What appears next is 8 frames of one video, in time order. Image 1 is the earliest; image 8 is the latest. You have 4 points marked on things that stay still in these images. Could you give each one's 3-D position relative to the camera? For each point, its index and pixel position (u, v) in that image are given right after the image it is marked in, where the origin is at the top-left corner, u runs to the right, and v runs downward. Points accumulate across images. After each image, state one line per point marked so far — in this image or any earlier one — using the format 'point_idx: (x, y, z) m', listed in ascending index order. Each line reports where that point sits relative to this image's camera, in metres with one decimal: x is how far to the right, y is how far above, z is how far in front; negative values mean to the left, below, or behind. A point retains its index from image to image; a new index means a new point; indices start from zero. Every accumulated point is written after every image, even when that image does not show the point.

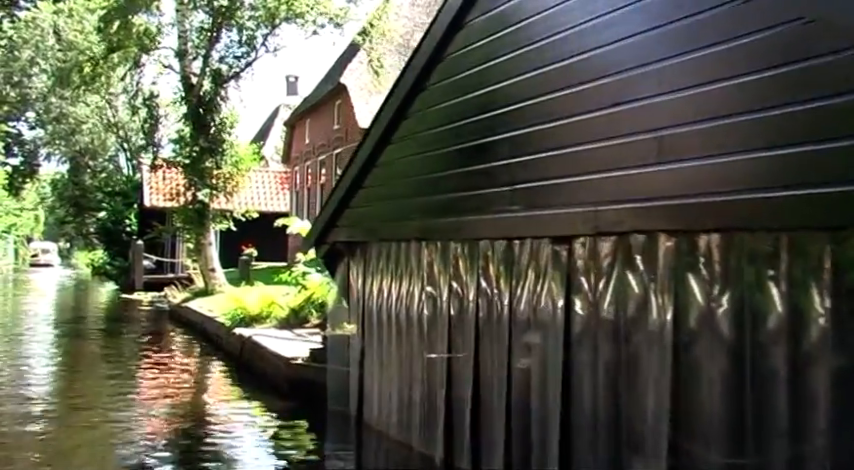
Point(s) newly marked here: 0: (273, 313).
0: (-2.1, -1.1, +14.3) m
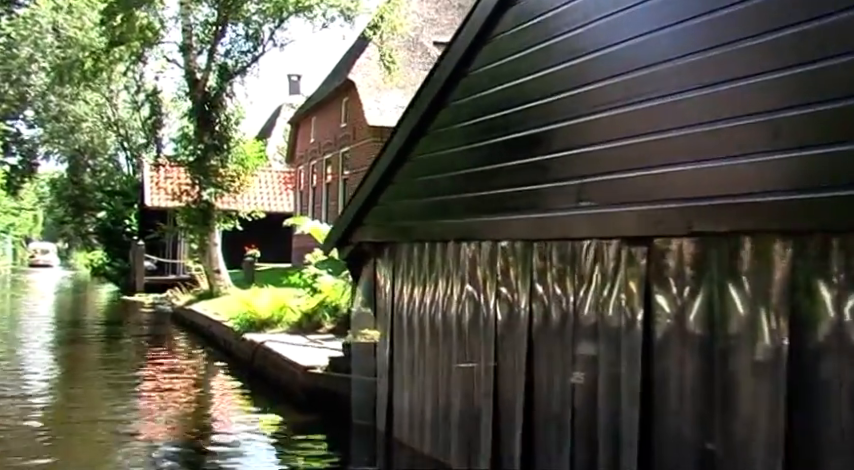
0: (-1.9, -1.1, +13.6) m
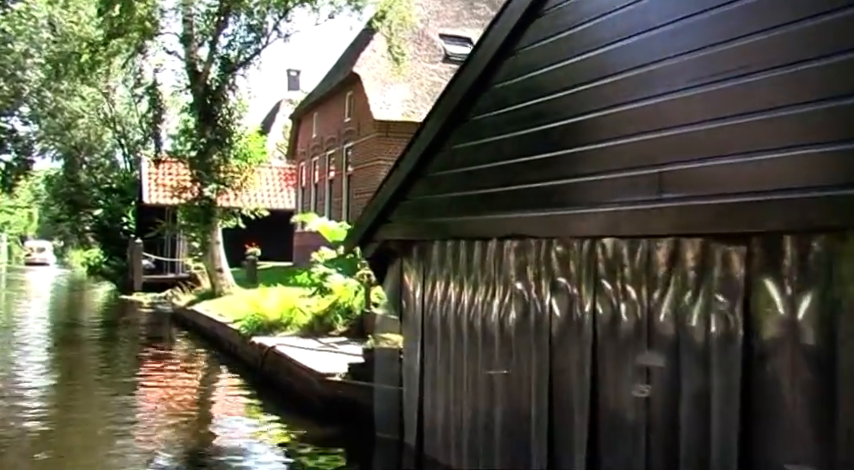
0: (-1.6, -1.1, +13.0) m
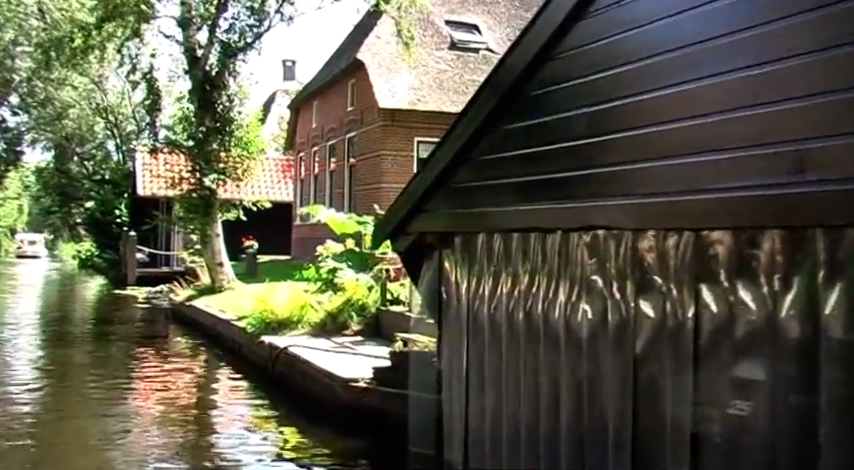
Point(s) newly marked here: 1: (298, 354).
0: (-1.4, -1.0, +12.1) m
1: (-1.2, -1.2, +10.1) m
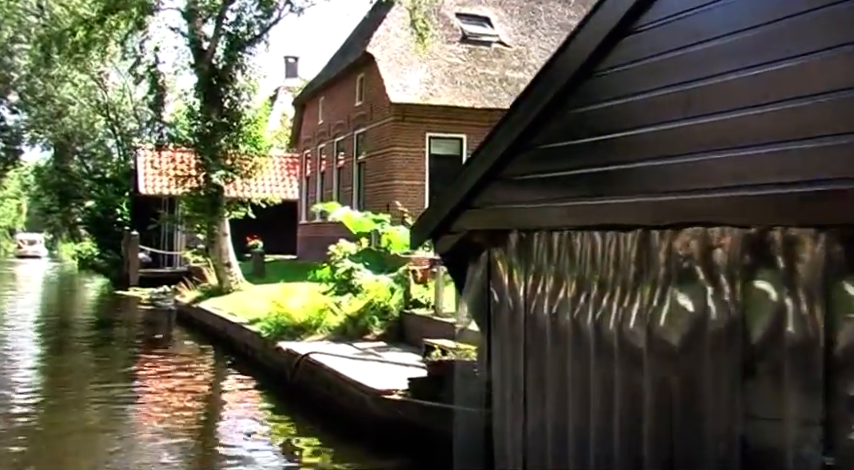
0: (-1.1, -0.9, +11.5) m
1: (-1.0, -1.1, +9.4) m
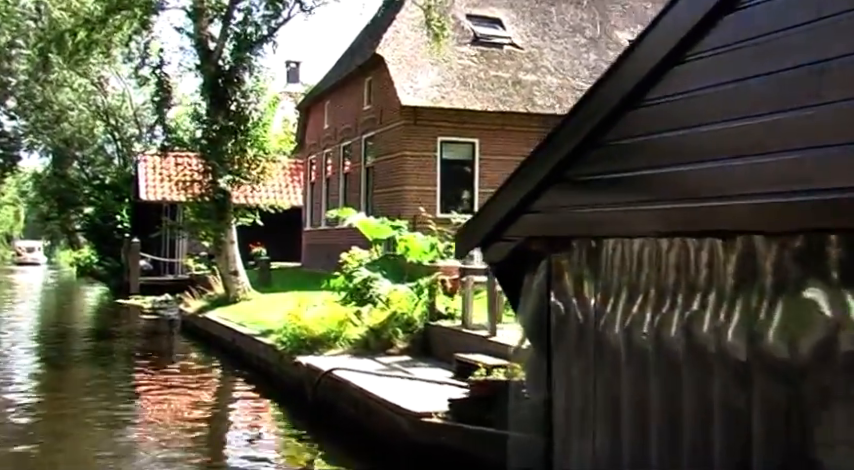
0: (-0.9, -1.0, +10.8) m
1: (-0.7, -1.2, +8.8) m
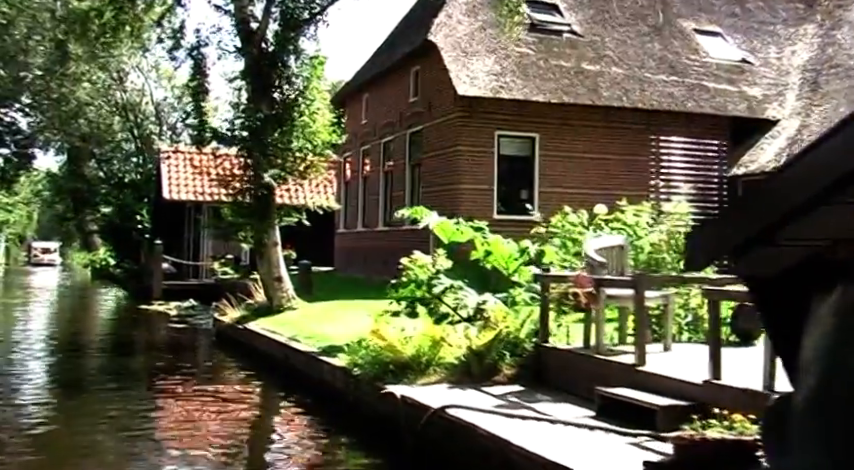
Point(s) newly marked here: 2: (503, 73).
0: (+0.1, -1.0, +8.9) m
1: (+0.2, -1.2, +6.9) m
2: (+1.4, +3.1, +19.9) m
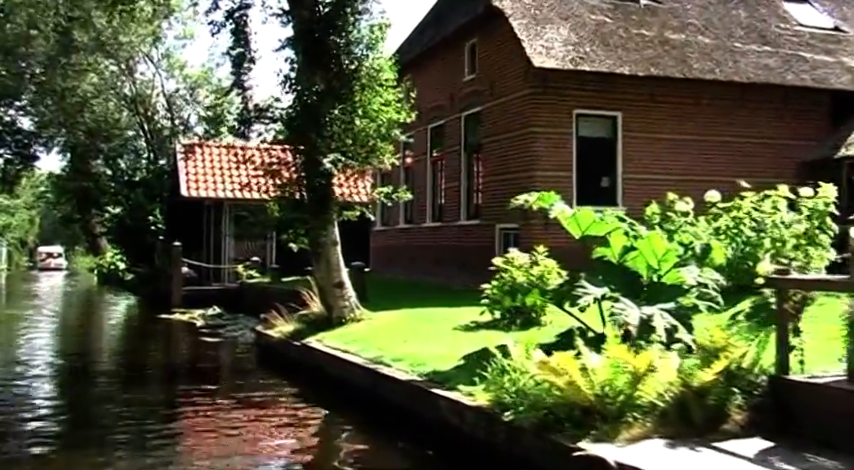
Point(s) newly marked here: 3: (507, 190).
0: (+1.2, -1.0, +6.3) m
1: (+1.4, -1.2, +4.3) m
2: (+2.5, +3.2, +17.3) m
3: (+1.4, +0.8, +17.9) m
